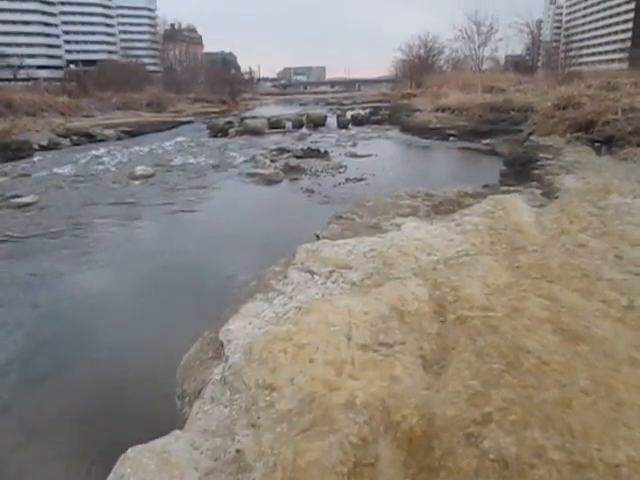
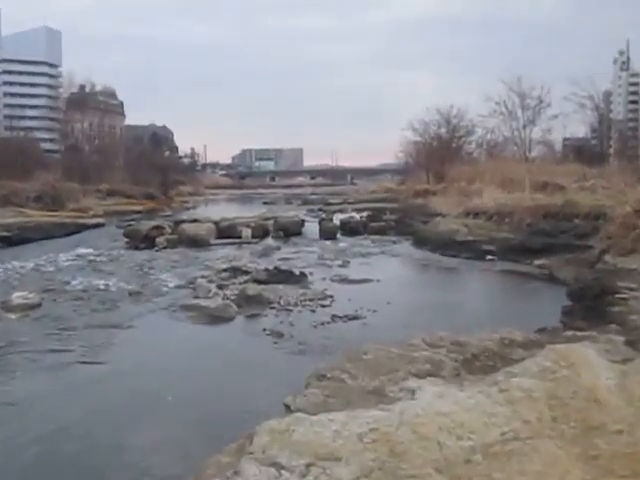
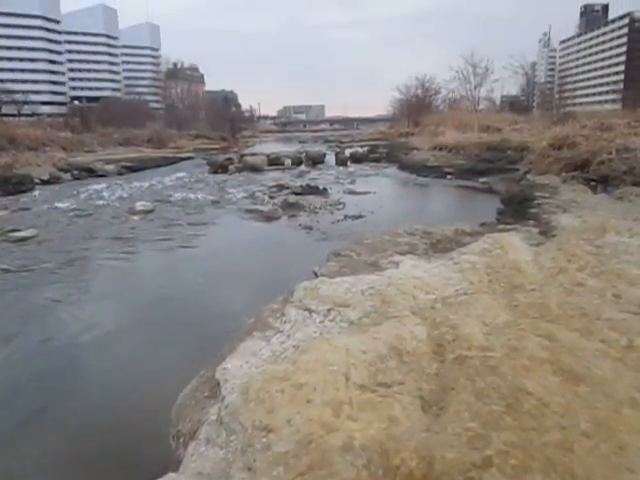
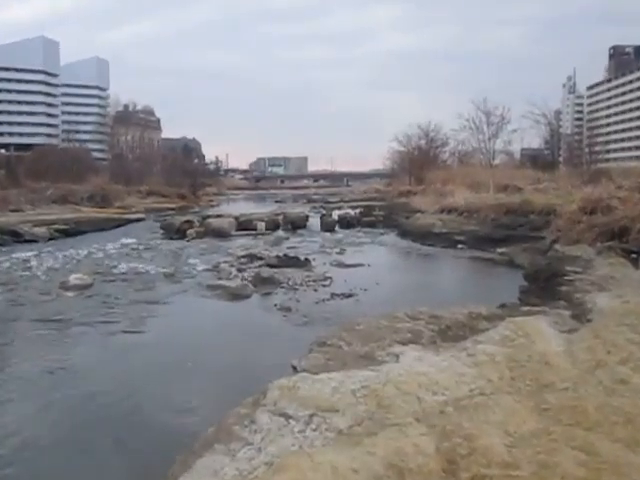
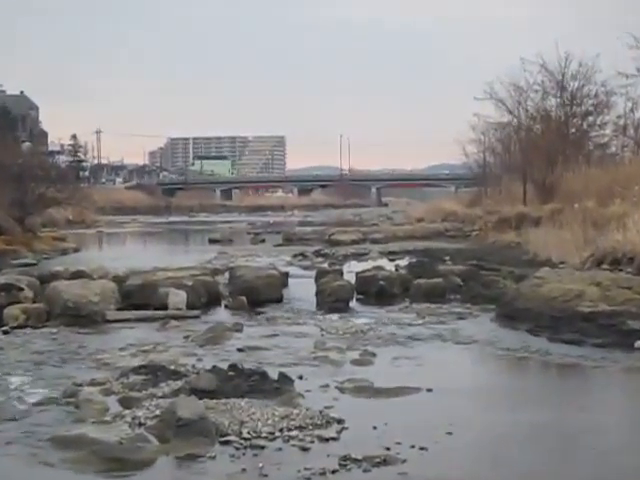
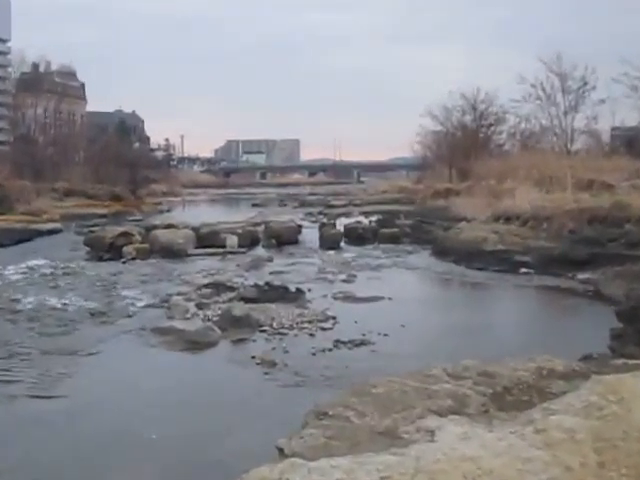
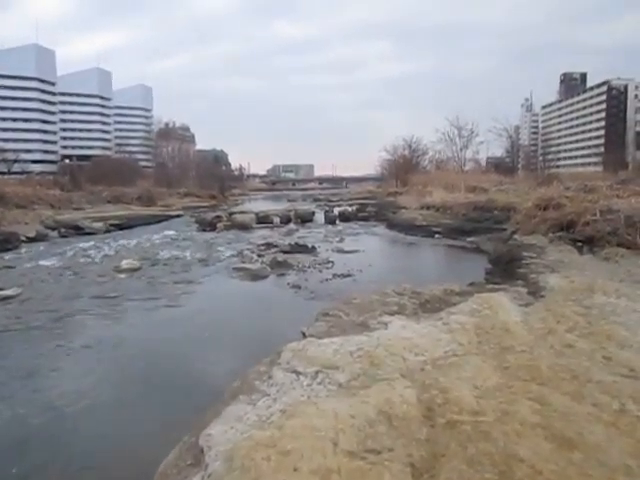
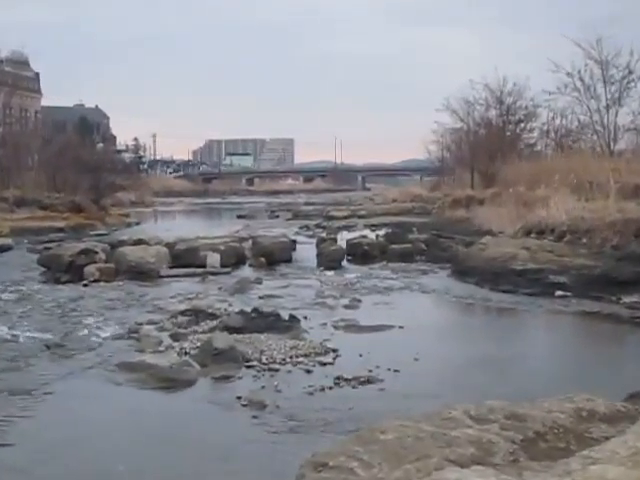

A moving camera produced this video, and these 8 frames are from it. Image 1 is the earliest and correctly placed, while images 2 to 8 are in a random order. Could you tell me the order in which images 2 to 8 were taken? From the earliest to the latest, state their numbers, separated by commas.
3, 7, 4, 2, 6, 8, 5
